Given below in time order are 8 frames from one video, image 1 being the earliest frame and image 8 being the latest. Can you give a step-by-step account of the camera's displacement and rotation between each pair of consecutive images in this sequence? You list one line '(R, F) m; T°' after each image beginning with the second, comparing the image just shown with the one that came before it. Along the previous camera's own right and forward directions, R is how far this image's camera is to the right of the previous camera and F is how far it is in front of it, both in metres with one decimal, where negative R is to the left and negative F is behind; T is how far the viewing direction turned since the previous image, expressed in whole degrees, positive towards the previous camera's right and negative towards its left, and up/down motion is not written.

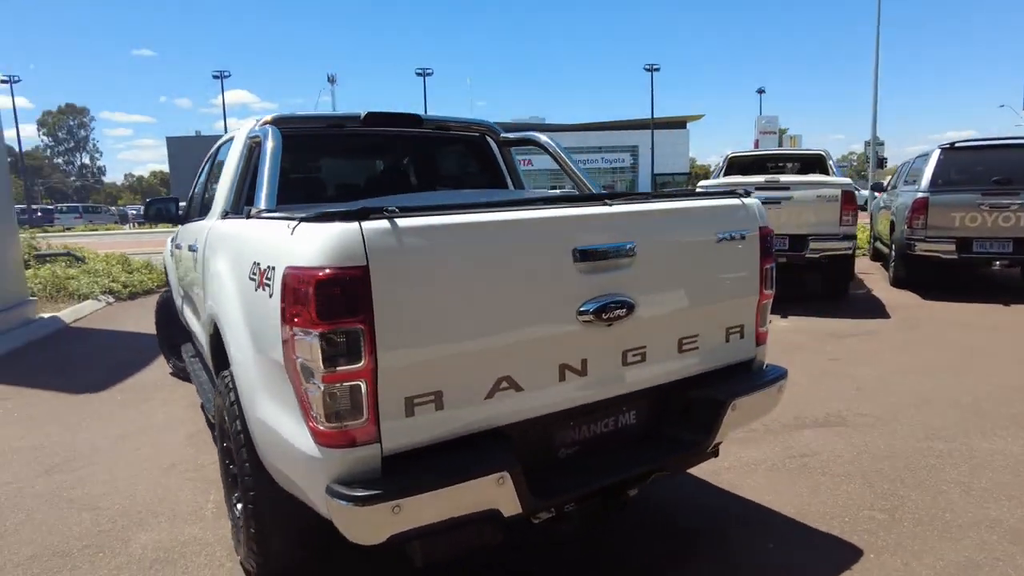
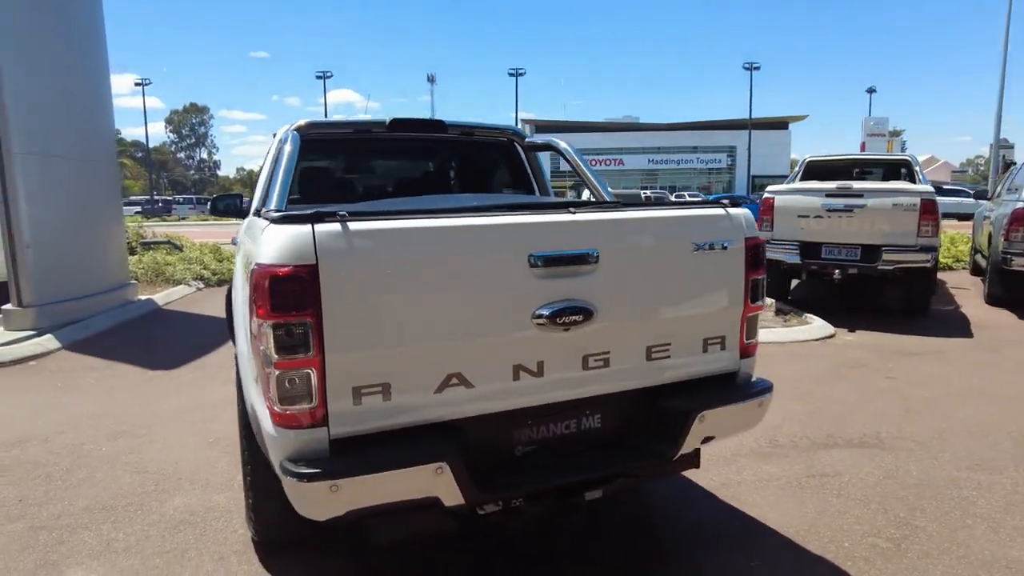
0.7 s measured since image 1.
(+0.5, -0.1) m; -8°
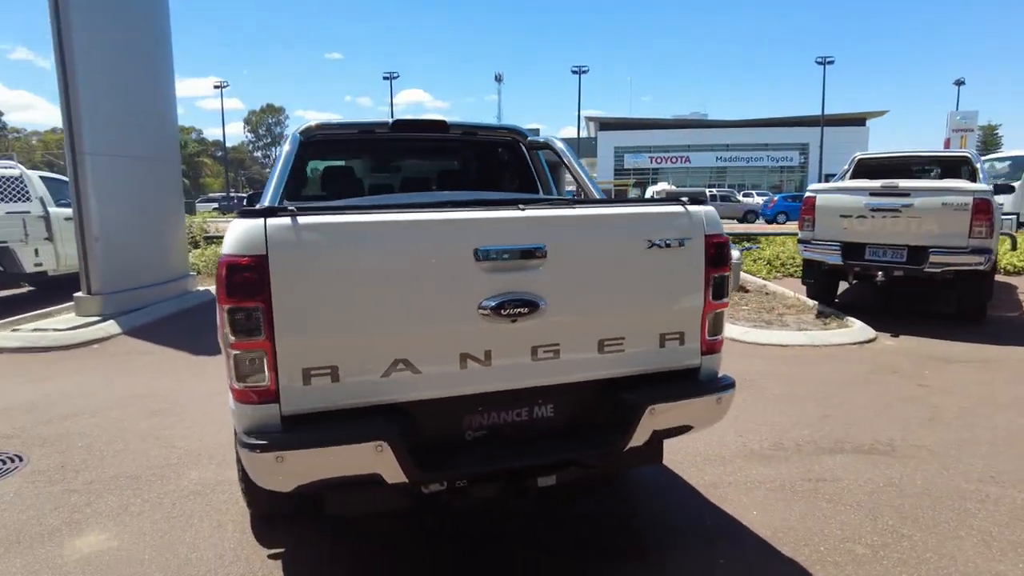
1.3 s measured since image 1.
(+0.5, -0.1) m; -6°
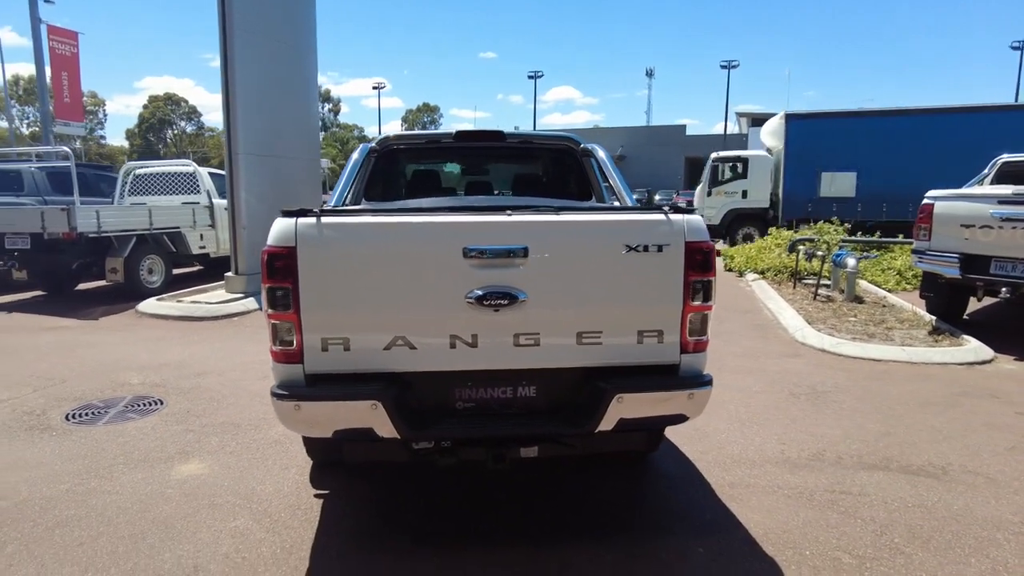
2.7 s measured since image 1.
(+0.7, -0.3) m; -12°
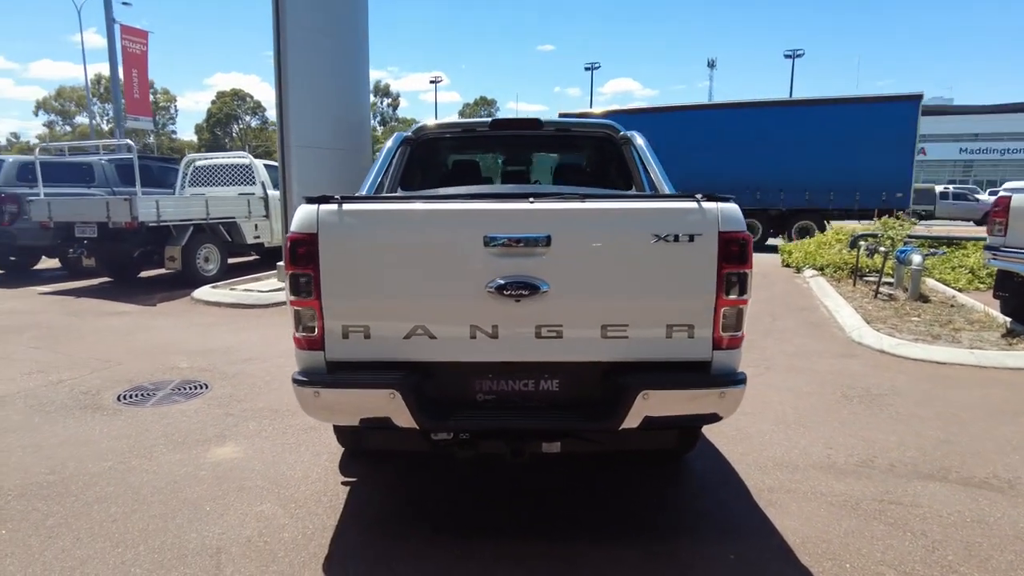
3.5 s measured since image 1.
(+0.1, +0.1) m; -5°
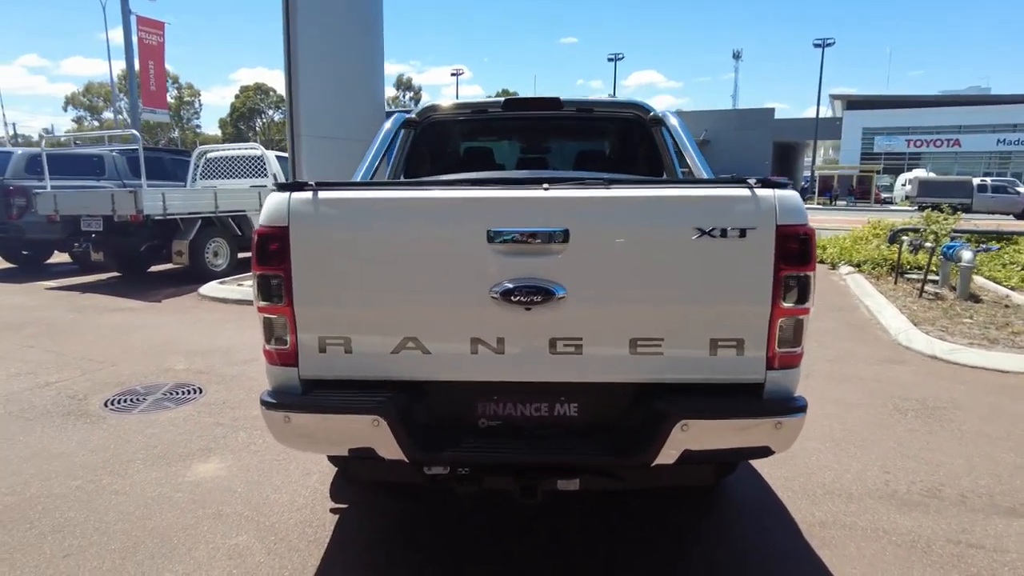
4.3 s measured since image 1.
(0.0, +0.5) m; -2°
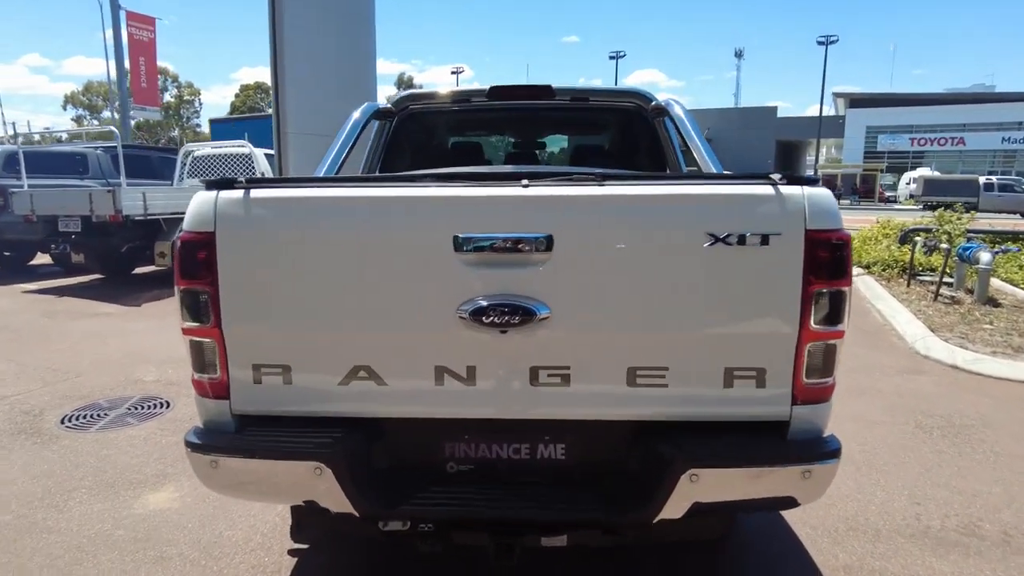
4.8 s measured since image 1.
(+0.1, +0.4) m; 0°
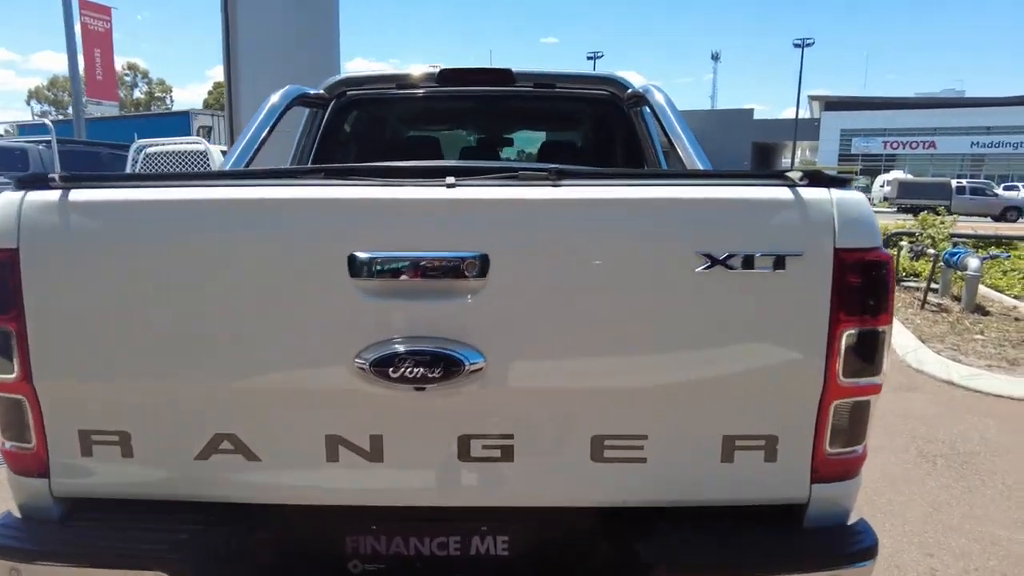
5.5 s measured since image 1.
(+0.1, +0.5) m; +2°
